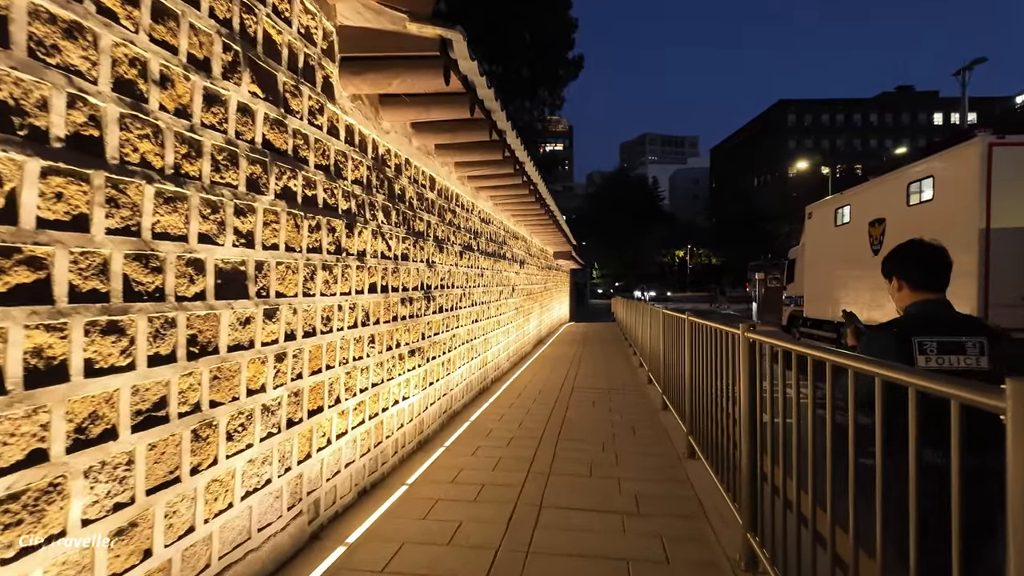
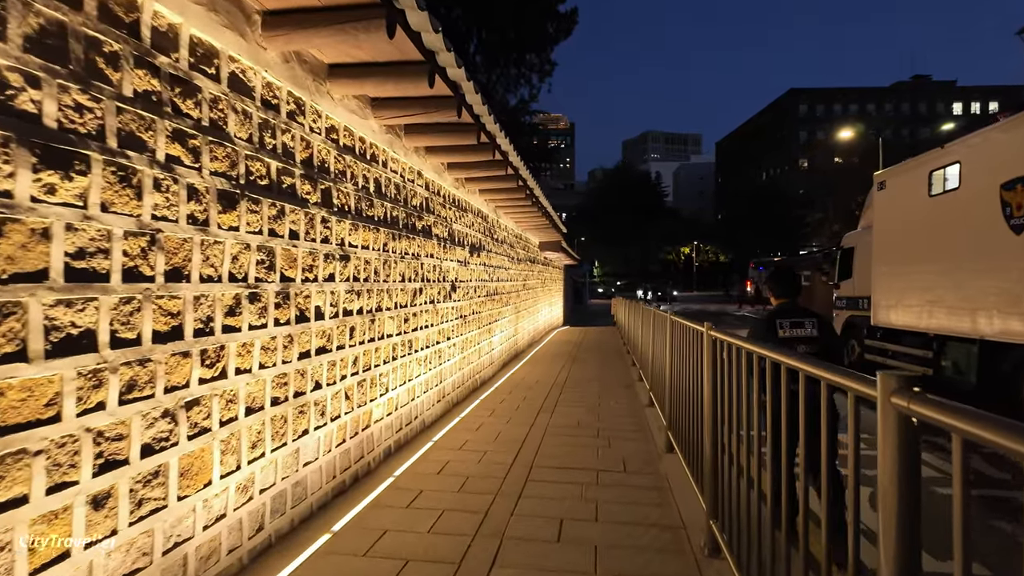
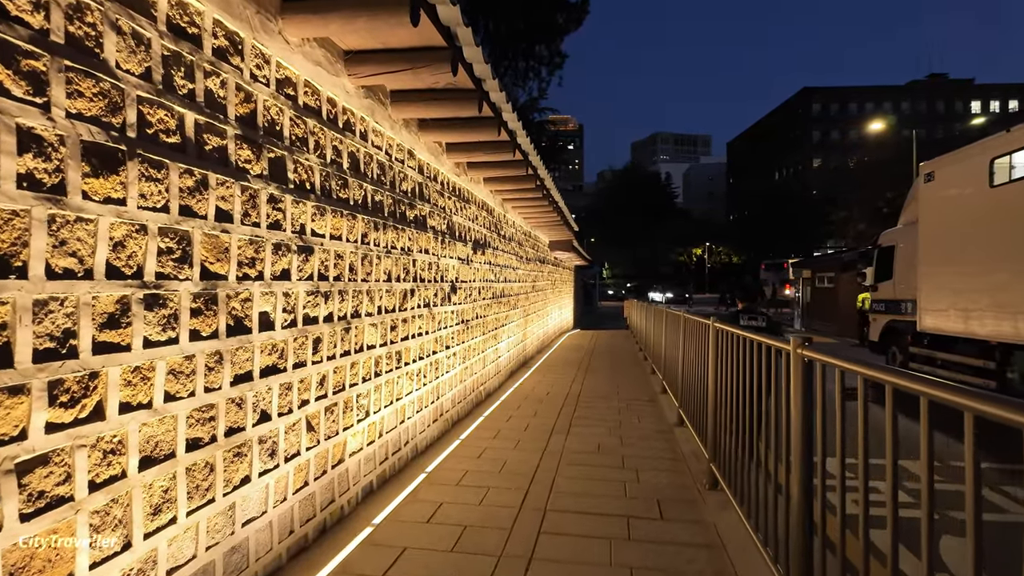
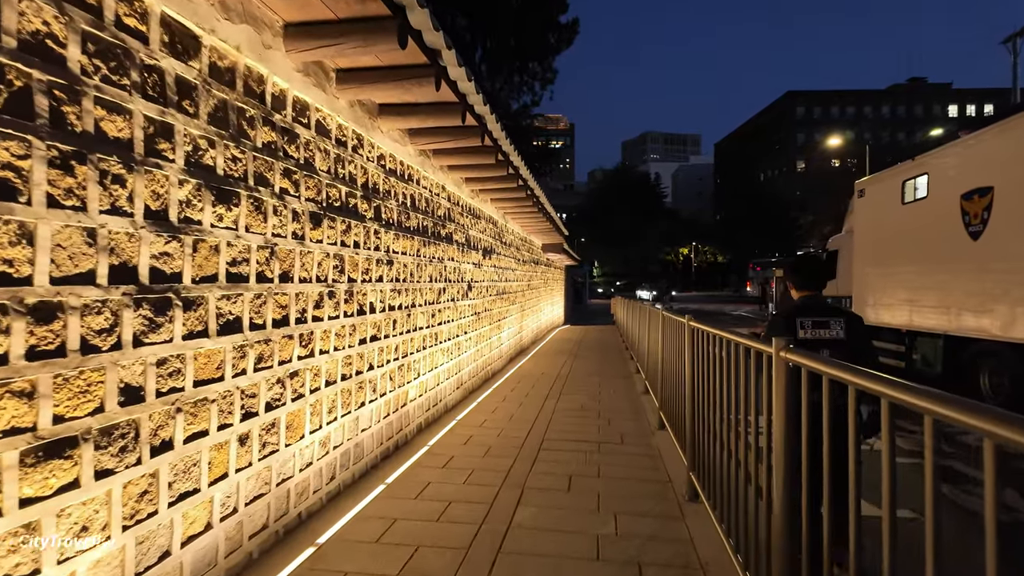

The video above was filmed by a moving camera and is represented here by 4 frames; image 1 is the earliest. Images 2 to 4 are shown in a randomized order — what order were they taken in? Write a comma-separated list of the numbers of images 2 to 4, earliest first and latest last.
4, 2, 3
